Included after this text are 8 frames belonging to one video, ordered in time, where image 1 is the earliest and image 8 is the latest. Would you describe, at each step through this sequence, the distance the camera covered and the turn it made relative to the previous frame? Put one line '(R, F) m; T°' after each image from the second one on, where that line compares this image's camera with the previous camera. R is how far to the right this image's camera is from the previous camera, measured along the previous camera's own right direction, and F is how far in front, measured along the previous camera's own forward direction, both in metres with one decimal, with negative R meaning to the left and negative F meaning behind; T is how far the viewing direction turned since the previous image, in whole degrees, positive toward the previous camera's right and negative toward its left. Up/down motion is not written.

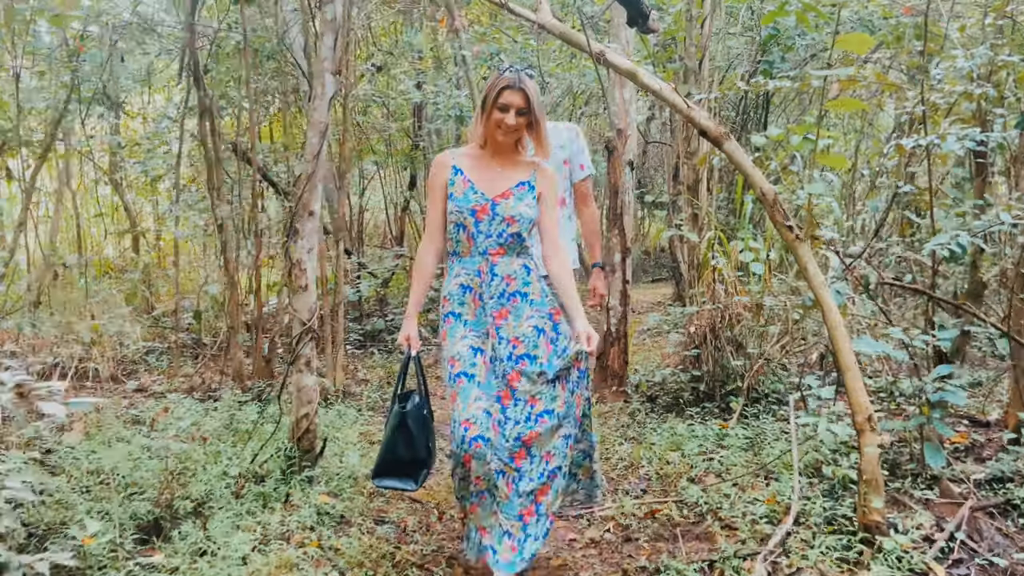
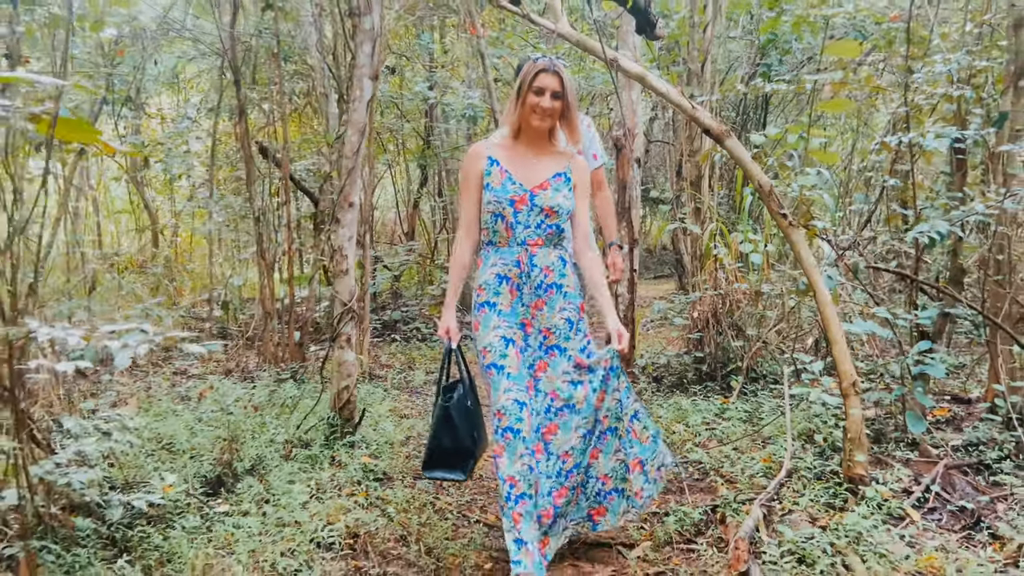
(-0.1, -0.3) m; 0°
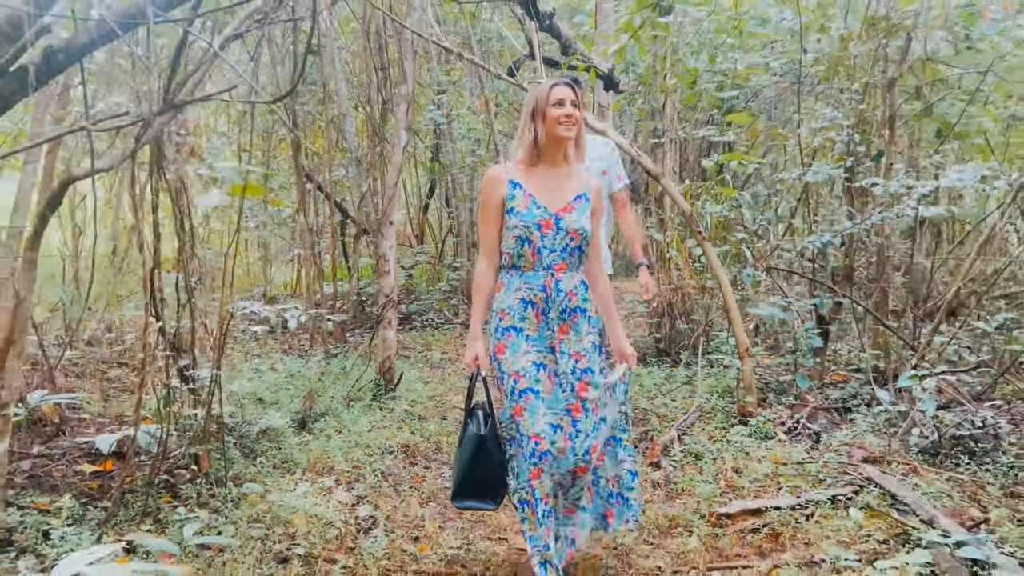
(0.0, -1.2) m; 0°
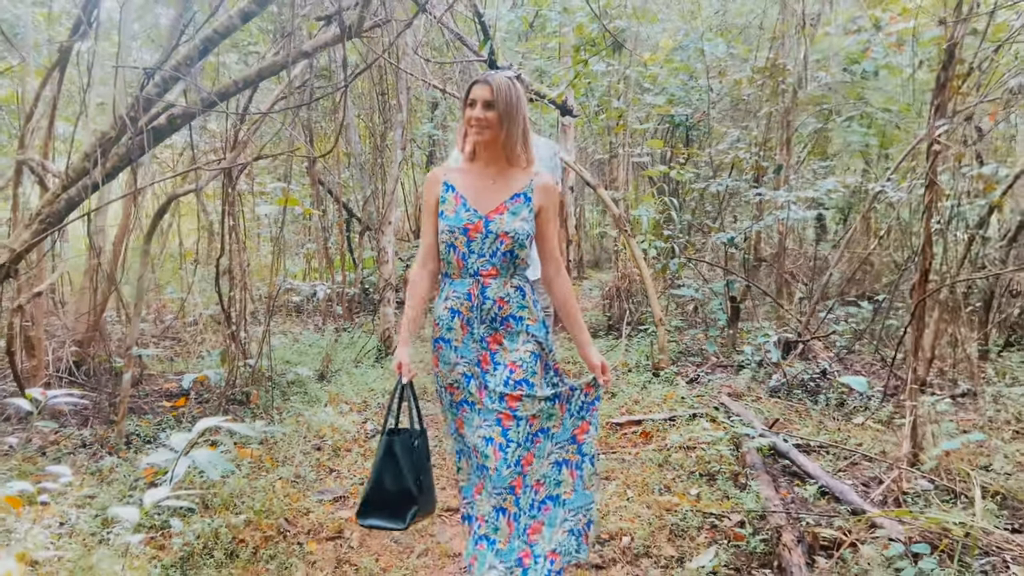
(+0.3, -1.2) m; 0°
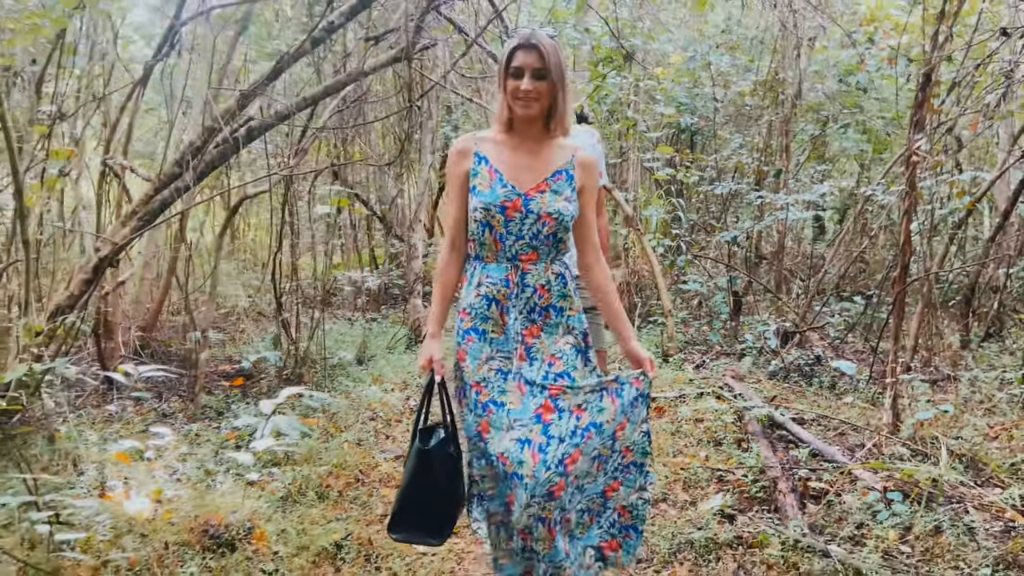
(-0.2, -0.5) m; 0°
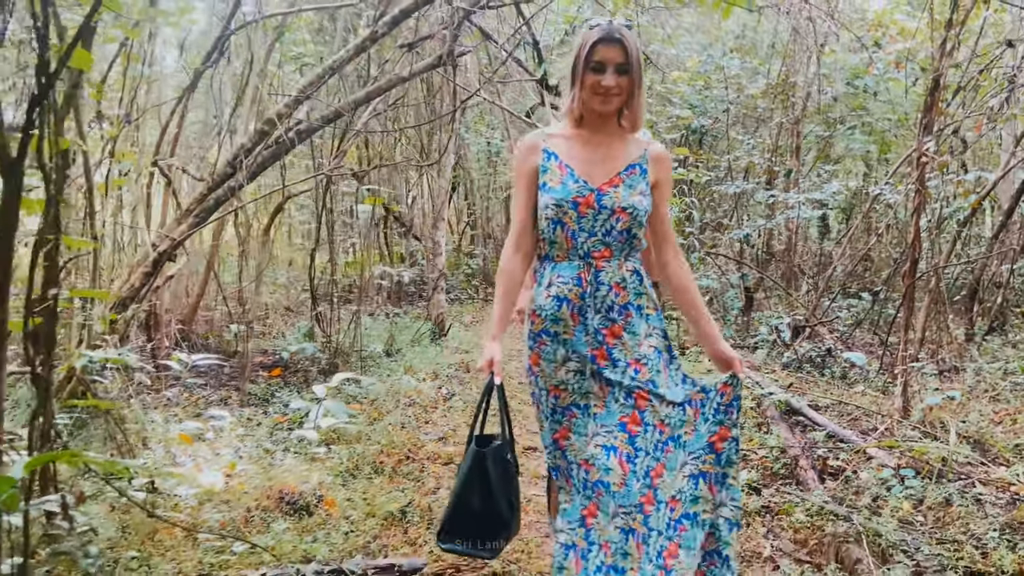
(-0.2, -0.2) m; 0°
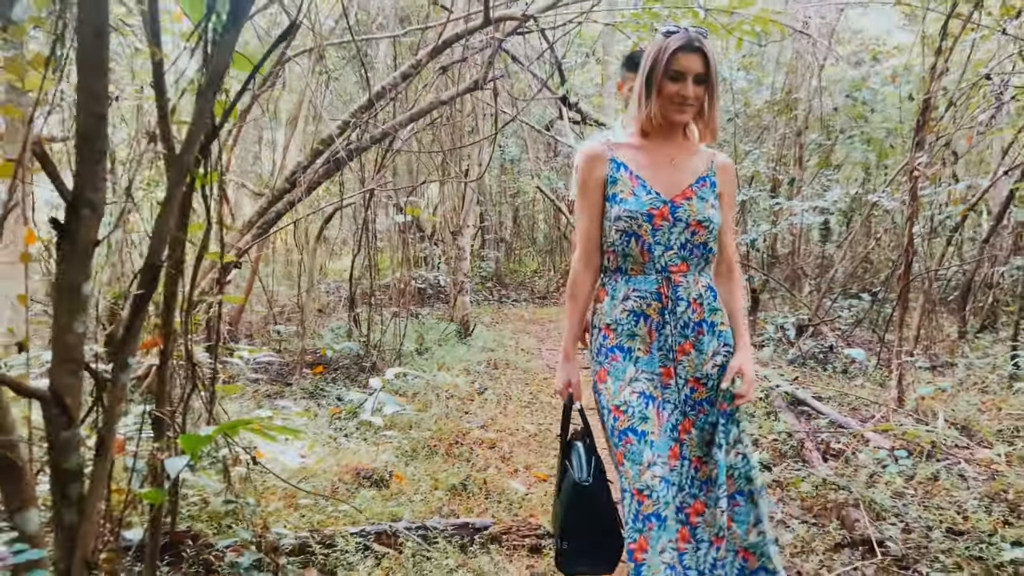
(-0.3, -0.4) m; 0°
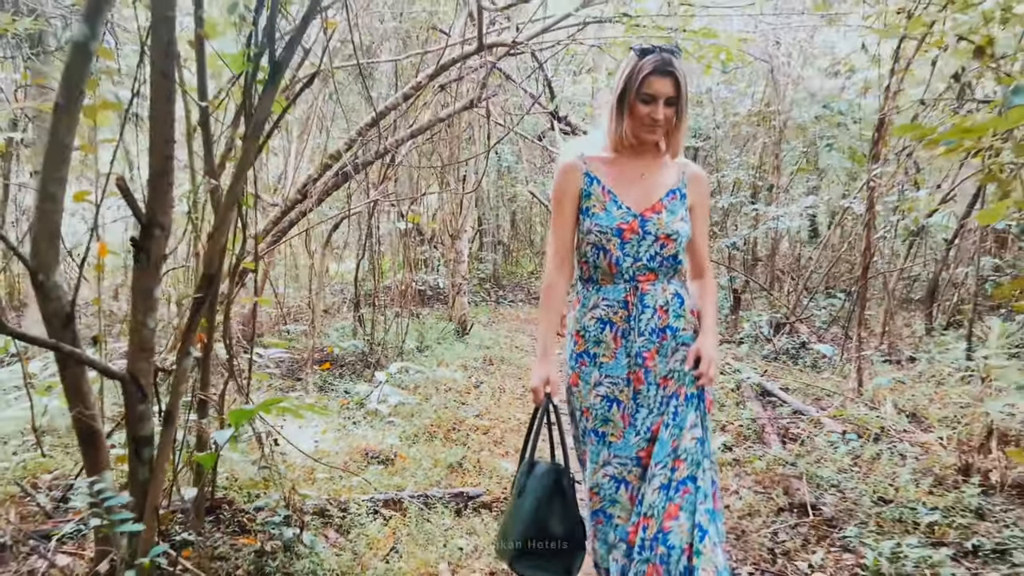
(+0.1, -0.4) m; 0°
